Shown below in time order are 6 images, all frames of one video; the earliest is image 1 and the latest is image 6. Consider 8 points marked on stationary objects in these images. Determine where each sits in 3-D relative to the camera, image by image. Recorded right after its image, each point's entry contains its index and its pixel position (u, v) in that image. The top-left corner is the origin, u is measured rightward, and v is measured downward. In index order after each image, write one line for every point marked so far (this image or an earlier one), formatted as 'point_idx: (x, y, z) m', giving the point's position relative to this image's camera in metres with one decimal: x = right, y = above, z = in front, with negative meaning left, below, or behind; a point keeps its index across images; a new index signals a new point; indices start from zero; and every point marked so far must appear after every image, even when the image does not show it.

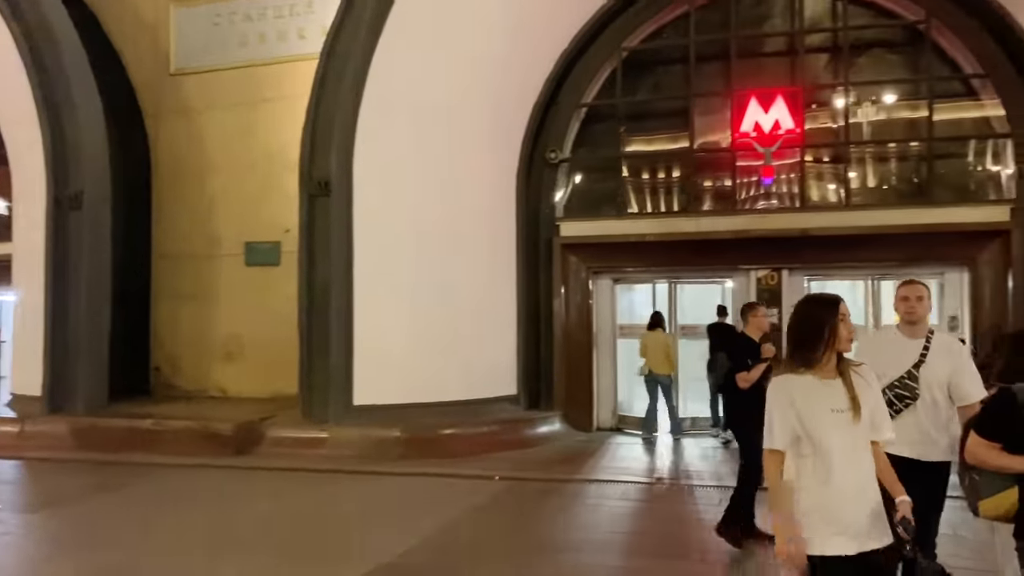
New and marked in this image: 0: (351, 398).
0: (-1.9, -1.3, +9.4) m
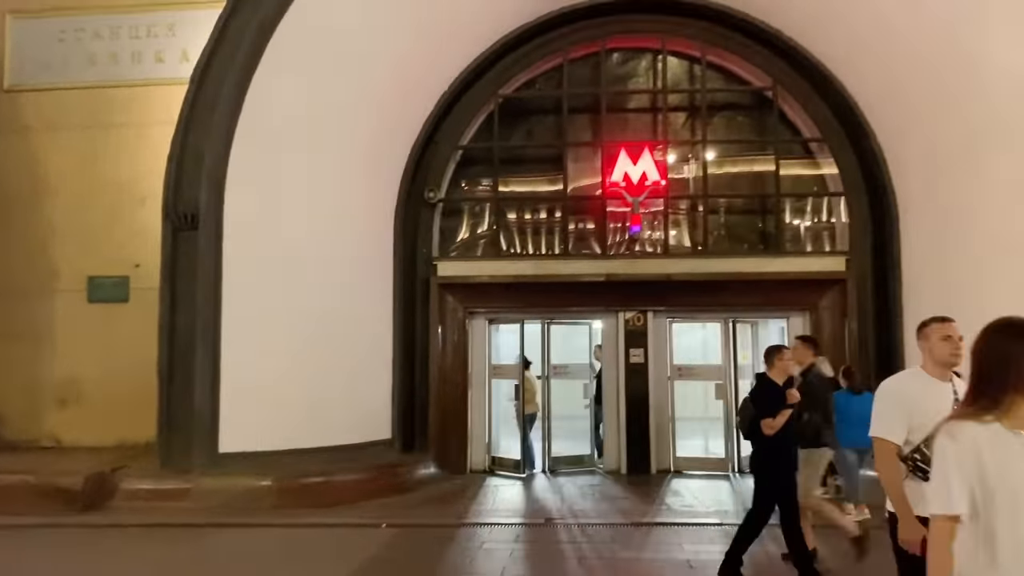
0: (-3.2, -1.7, +8.8) m
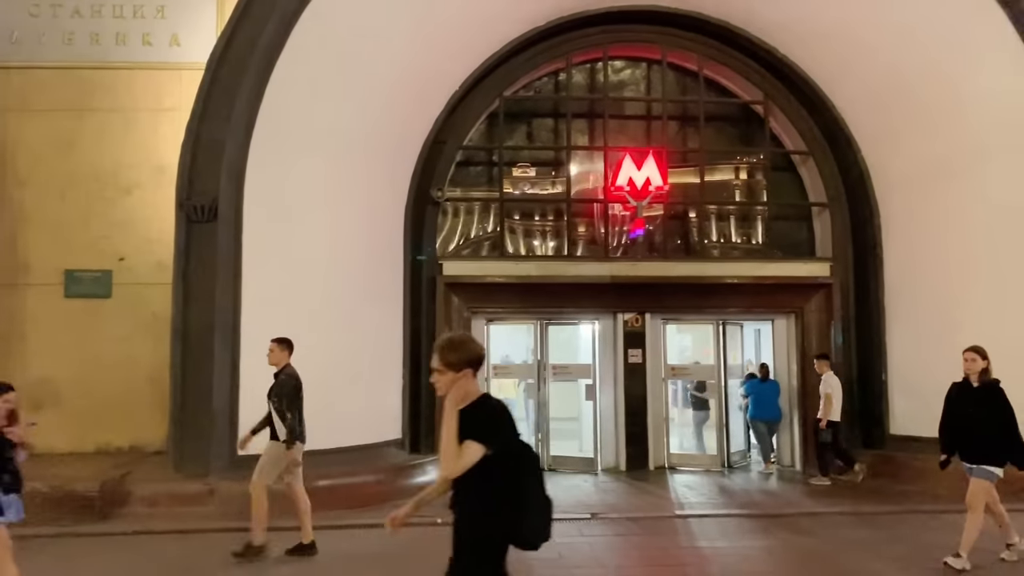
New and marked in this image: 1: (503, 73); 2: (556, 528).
0: (-2.9, -1.7, +8.4) m
1: (-0.1, +2.9, +10.9) m
2: (+0.4, -2.2, +7.3) m
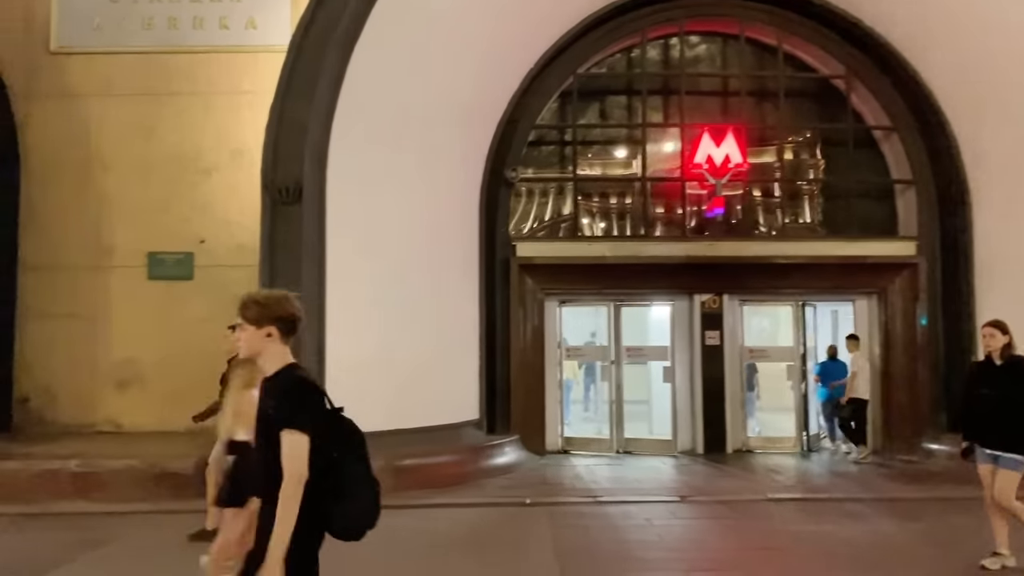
0: (-2.0, -1.5, +8.5) m
1: (+0.9, +3.2, +10.7) m
2: (+1.2, -2.0, +7.3) m
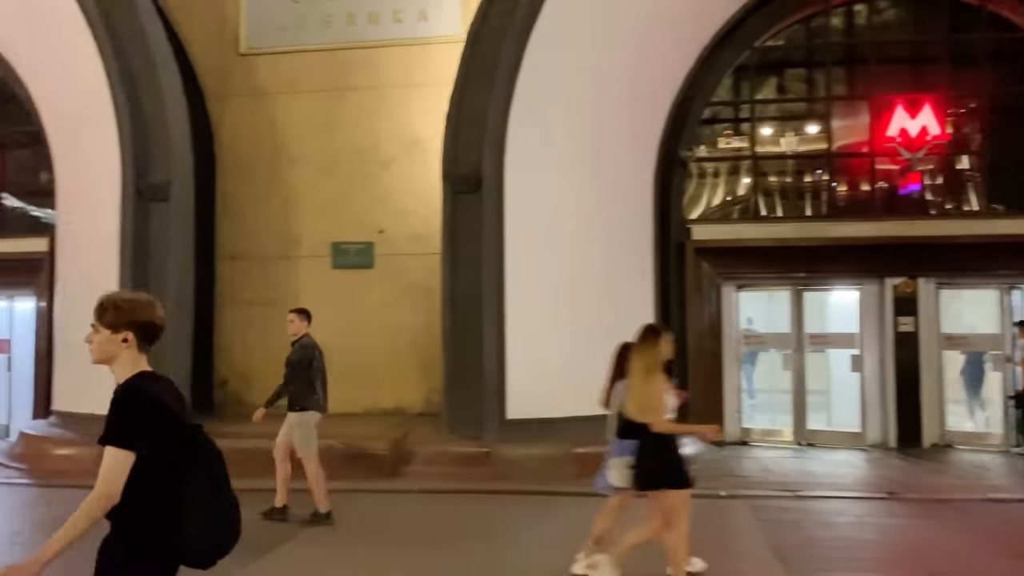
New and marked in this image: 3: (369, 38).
0: (-0.1, -1.3, +8.5) m
1: (+3.1, +3.4, +10.3) m
2: (+2.9, -1.9, +6.8) m
3: (-1.9, +3.3, +10.5) m
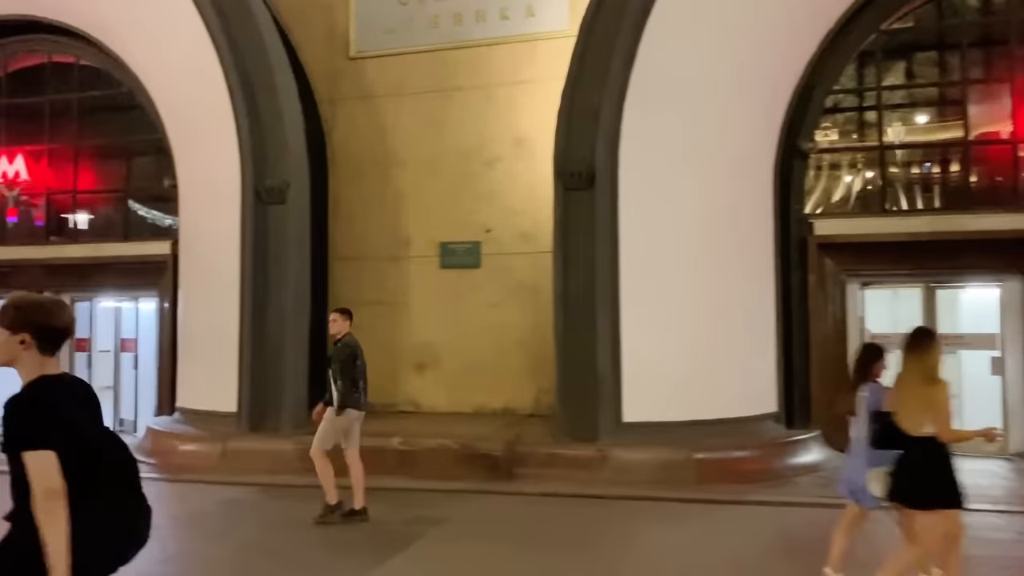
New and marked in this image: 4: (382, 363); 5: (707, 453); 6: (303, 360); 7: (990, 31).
0: (+1.1, -1.3, +8.3) m
1: (+4.4, +3.4, +9.7) m
2: (+3.9, -1.8, +6.3) m
3: (-0.5, +3.3, +10.5) m
4: (-1.8, -1.0, +10.8) m
5: (+2.0, -1.6, +7.9) m
6: (-2.5, -0.8, +9.6) m
7: (+5.7, +3.1, +9.6) m
